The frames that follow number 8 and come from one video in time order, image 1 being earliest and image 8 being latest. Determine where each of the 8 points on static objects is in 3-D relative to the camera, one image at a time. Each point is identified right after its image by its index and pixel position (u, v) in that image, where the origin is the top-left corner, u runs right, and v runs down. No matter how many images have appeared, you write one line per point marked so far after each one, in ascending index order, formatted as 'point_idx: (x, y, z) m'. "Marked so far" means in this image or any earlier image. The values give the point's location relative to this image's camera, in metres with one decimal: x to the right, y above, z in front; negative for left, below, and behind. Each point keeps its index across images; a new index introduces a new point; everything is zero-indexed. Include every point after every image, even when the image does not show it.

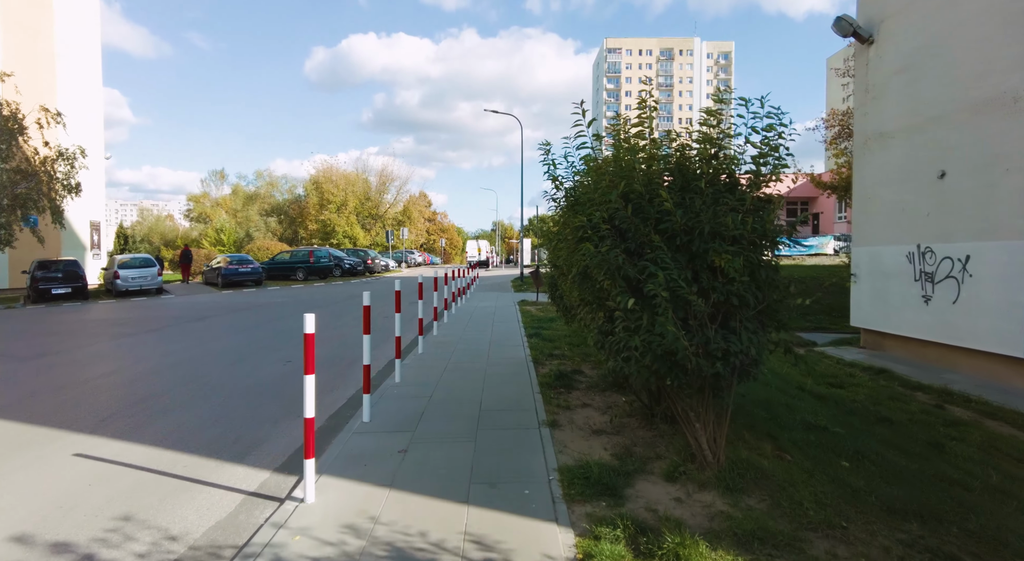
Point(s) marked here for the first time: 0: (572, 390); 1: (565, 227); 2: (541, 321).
0: (+0.6, -1.1, +5.7) m
1: (+0.4, +0.4, +4.1) m
2: (+0.6, -0.8, +11.2) m
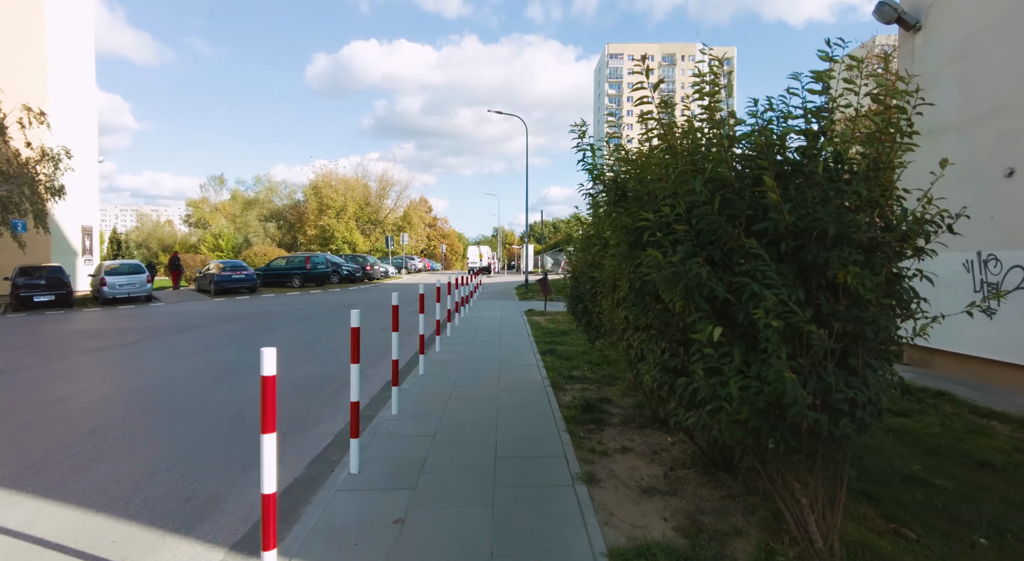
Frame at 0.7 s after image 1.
0: (+0.8, -1.3, +4.7) m
1: (+0.6, +0.3, +3.2) m
2: (+0.8, -1.0, +10.2) m
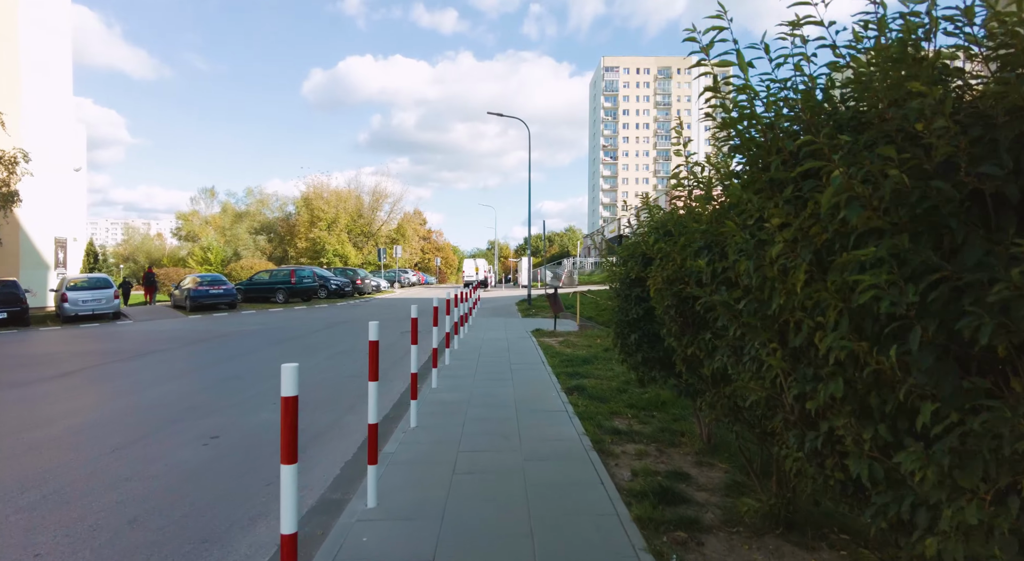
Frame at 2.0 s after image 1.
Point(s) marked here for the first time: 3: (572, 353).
0: (+1.0, -1.4, +3.0) m
1: (+0.8, +0.2, +1.5) m
2: (+0.9, -1.2, +8.5) m
3: (+1.0, -1.2, +9.6) m
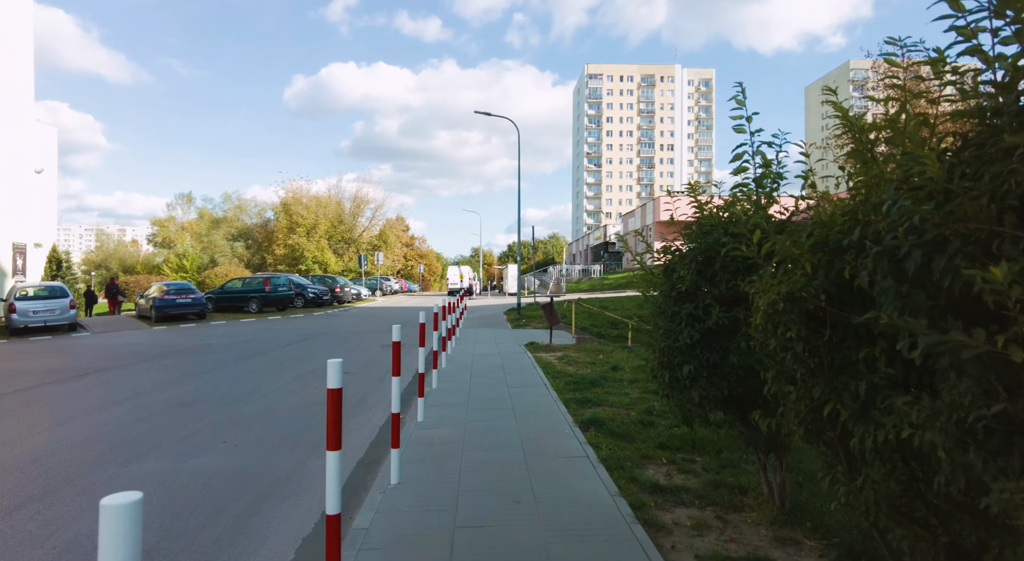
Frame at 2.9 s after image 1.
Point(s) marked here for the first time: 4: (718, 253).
0: (+1.2, -1.4, +1.9) m
1: (+1.0, +0.1, +0.4) m
2: (+0.9, -1.4, +7.4) m
3: (+1.0, -1.4, +8.5) m
4: (+1.3, +0.2, +3.5) m
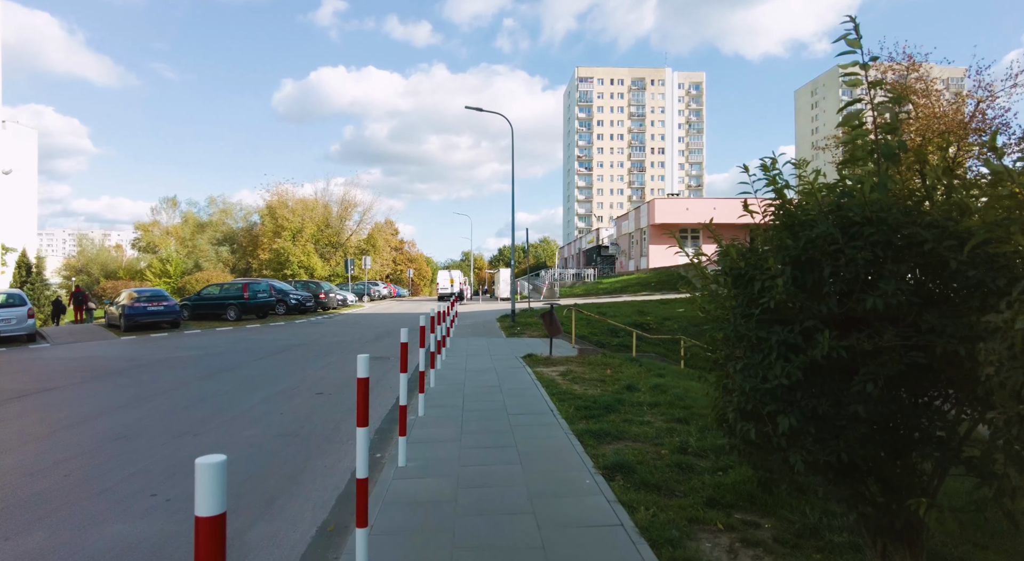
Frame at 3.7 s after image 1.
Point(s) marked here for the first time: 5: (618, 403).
0: (+1.3, -1.5, +0.8) m
1: (+1.1, +0.1, -0.7) m
2: (+0.9, -1.5, +6.3) m
3: (+1.0, -1.5, +7.4) m
4: (+1.3, +0.1, +2.4) m
5: (+1.2, -1.4, +6.6) m
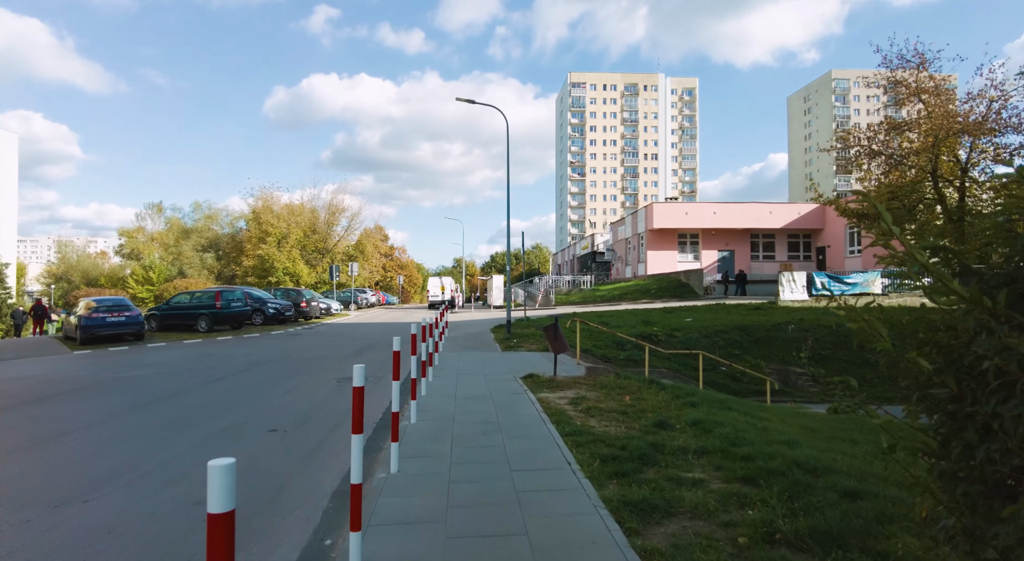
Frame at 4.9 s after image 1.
0: (+1.4, -1.5, -0.7) m
1: (+1.2, +0.1, -2.2) m
2: (+0.9, -1.5, +4.8) m
3: (+1.0, -1.6, +5.9) m
4: (+1.4, +0.1, +0.9) m
5: (+1.3, -1.5, +5.1) m
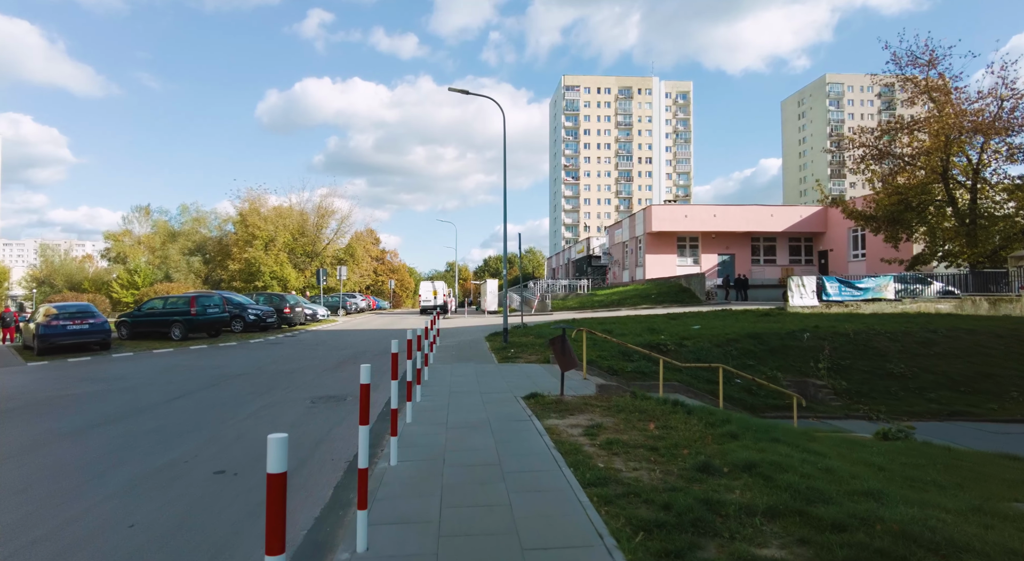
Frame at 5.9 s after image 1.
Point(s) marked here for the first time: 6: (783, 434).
0: (+1.5, -1.5, -1.9) m
1: (+1.4, +0.1, -3.4) m
2: (+1.0, -1.6, +3.6) m
3: (+1.0, -1.6, +4.7) m
4: (+1.5, +0.1, -0.3) m
5: (+1.3, -1.6, +3.8) m
6: (+3.2, -1.8, +6.5) m
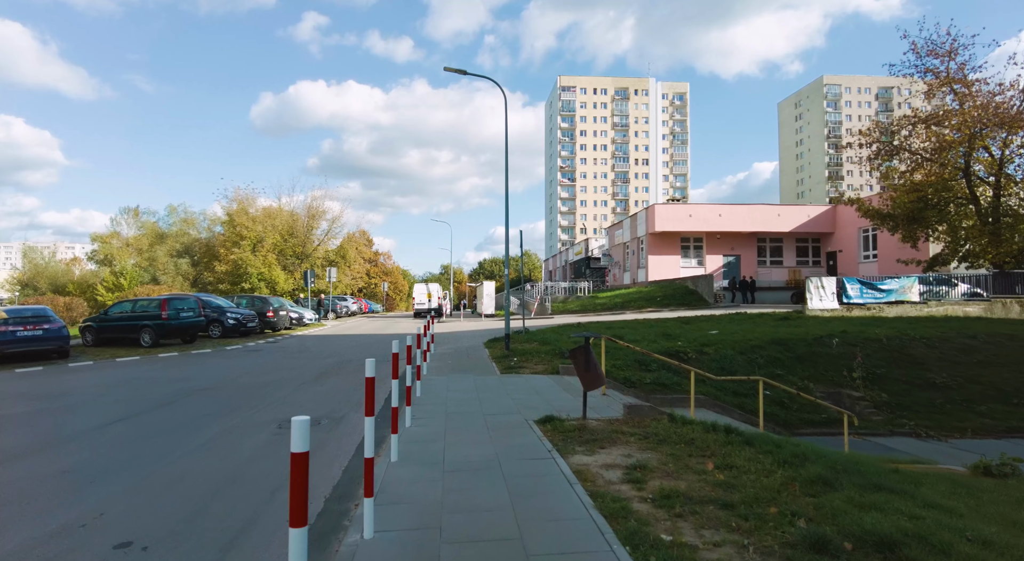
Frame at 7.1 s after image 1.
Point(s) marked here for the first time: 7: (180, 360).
0: (+1.7, -1.4, -3.4) m
1: (+1.6, +0.2, -4.9) m
2: (+1.2, -1.5, +2.1) m
3: (+1.2, -1.6, +3.2) m
4: (+1.7, +0.1, -1.8) m
5: (+1.5, -1.5, +2.4) m
6: (+3.3, -1.8, +5.1) m
7: (-9.3, -2.2, +15.6) m
